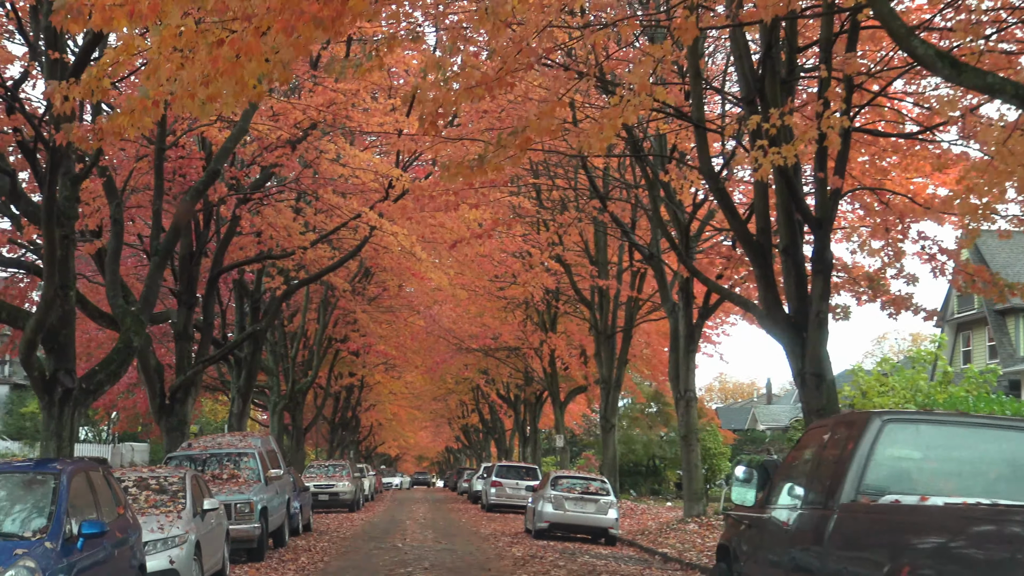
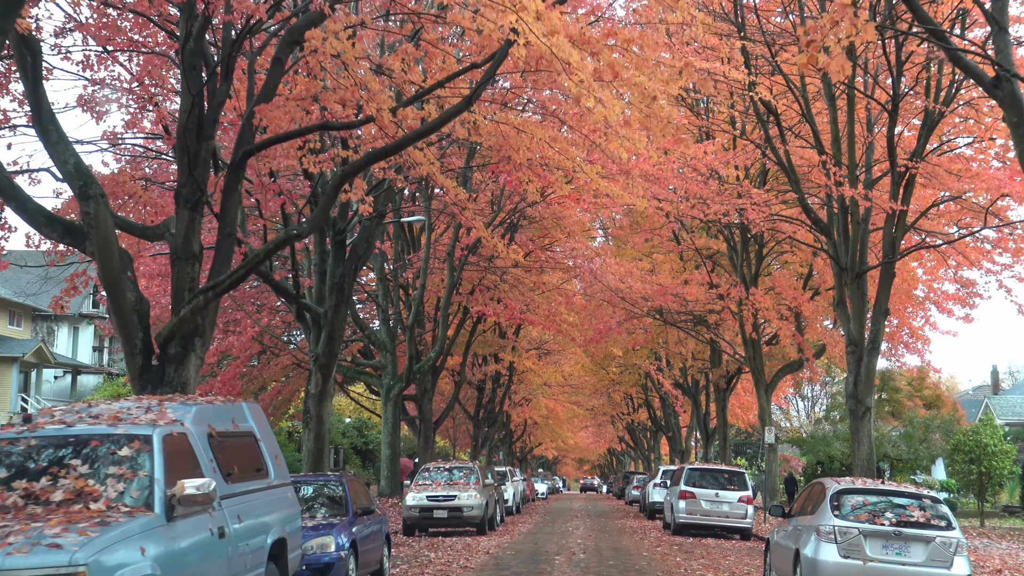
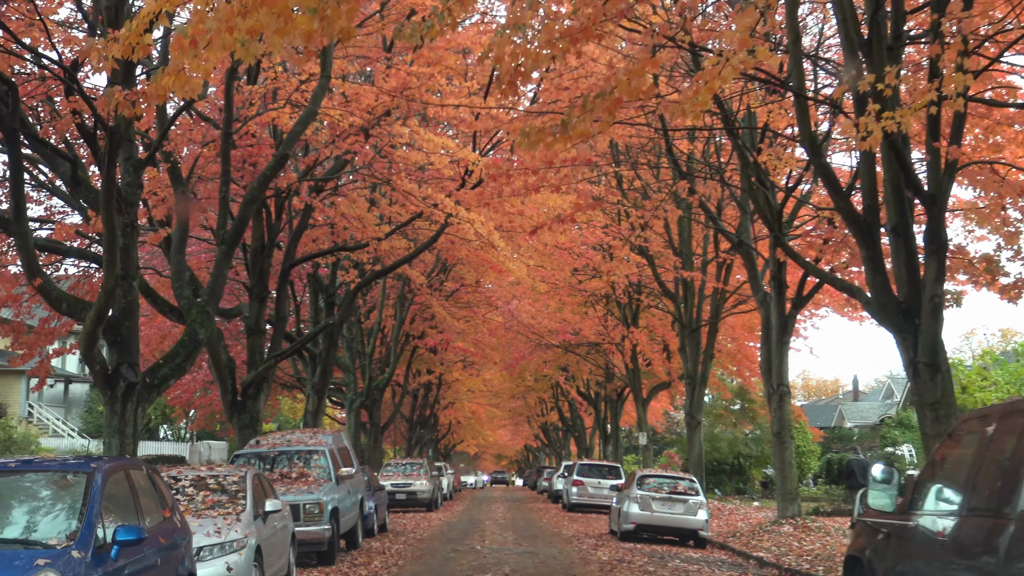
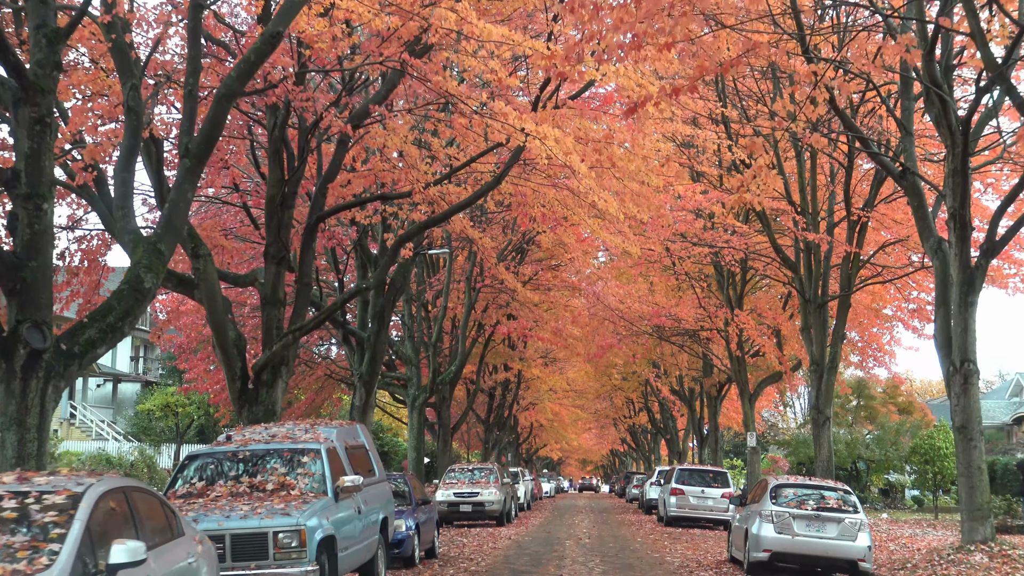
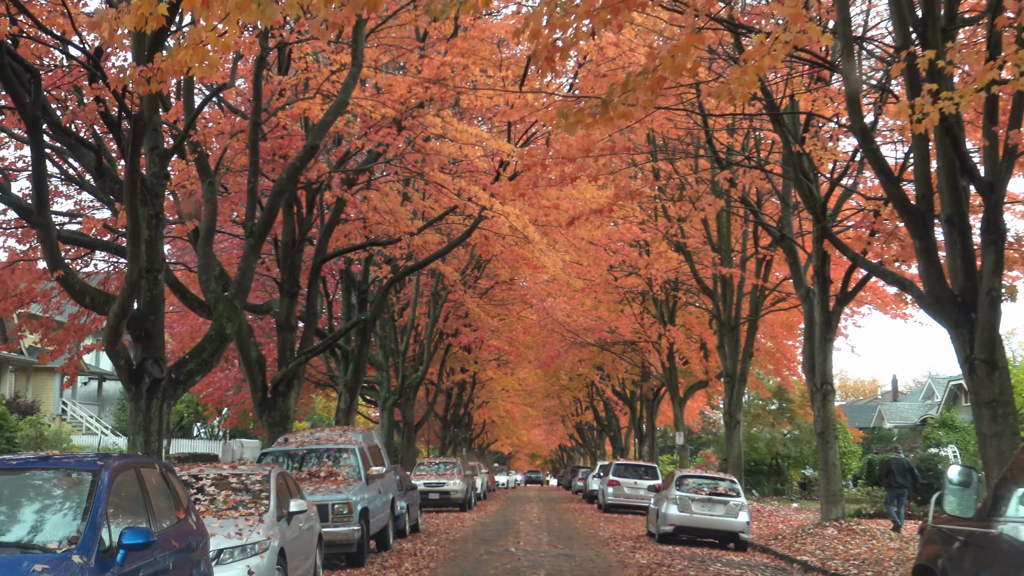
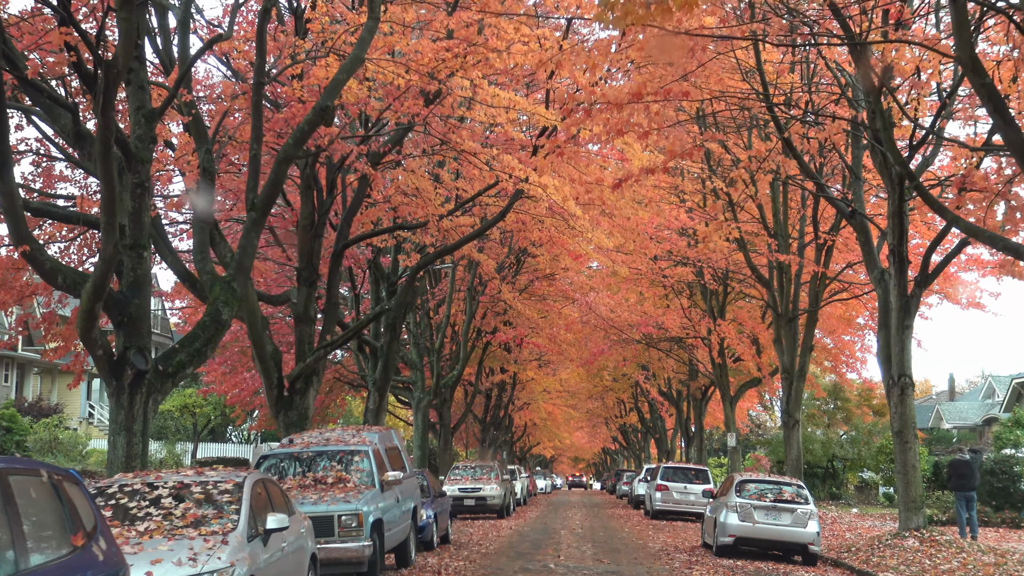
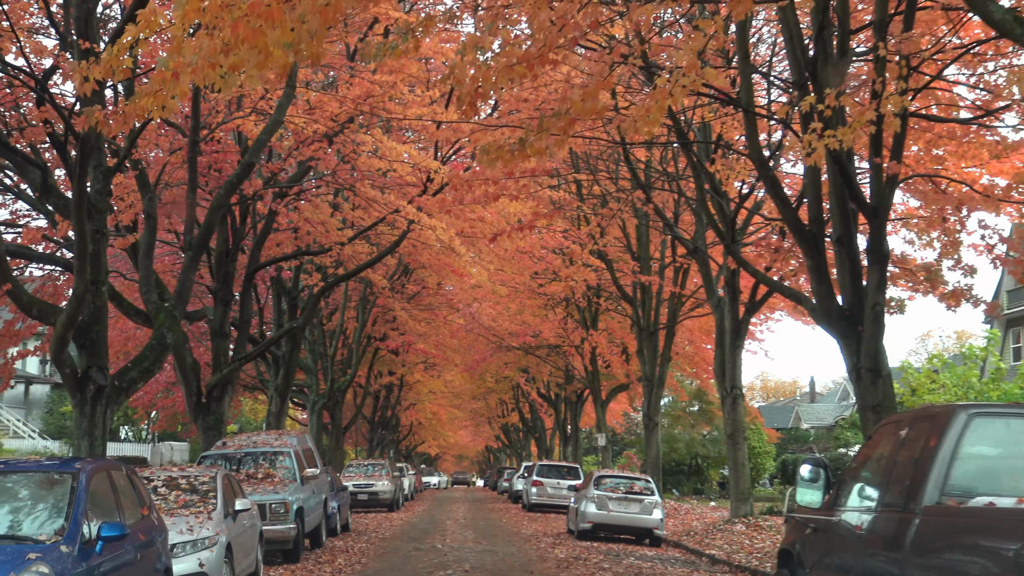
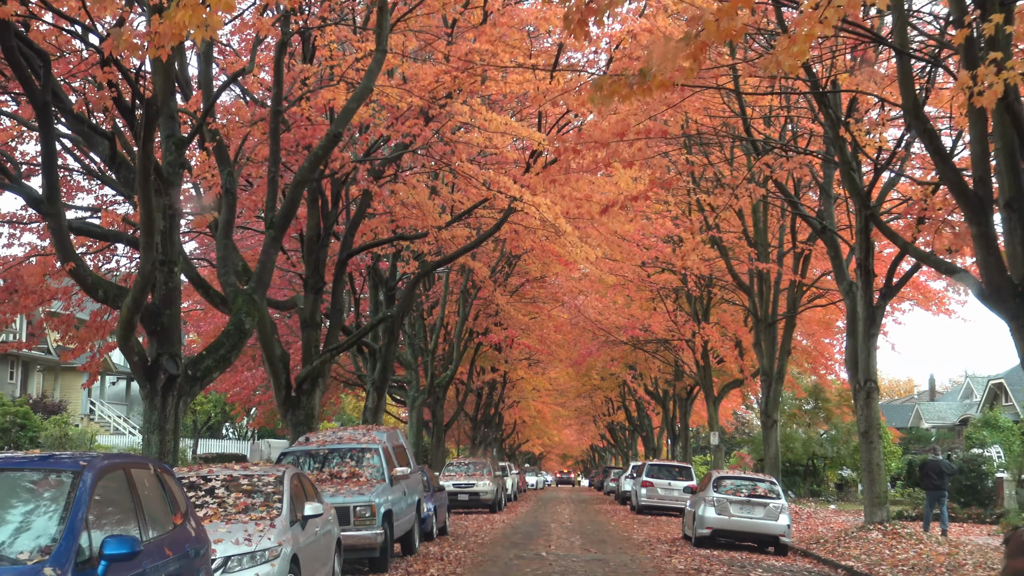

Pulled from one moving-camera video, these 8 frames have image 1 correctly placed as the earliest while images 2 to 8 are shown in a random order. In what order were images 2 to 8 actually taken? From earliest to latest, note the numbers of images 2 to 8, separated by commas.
7, 3, 5, 8, 6, 4, 2
